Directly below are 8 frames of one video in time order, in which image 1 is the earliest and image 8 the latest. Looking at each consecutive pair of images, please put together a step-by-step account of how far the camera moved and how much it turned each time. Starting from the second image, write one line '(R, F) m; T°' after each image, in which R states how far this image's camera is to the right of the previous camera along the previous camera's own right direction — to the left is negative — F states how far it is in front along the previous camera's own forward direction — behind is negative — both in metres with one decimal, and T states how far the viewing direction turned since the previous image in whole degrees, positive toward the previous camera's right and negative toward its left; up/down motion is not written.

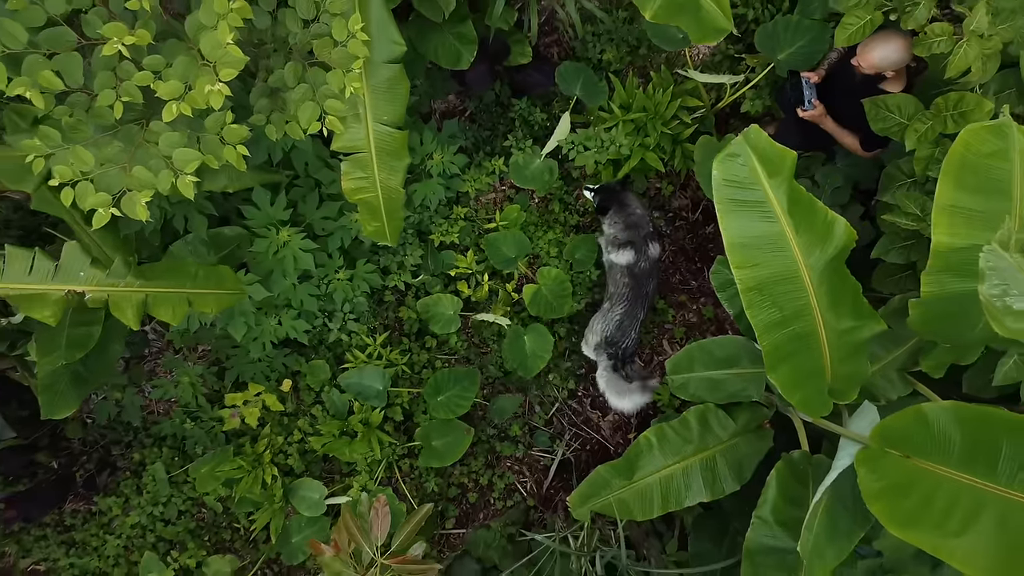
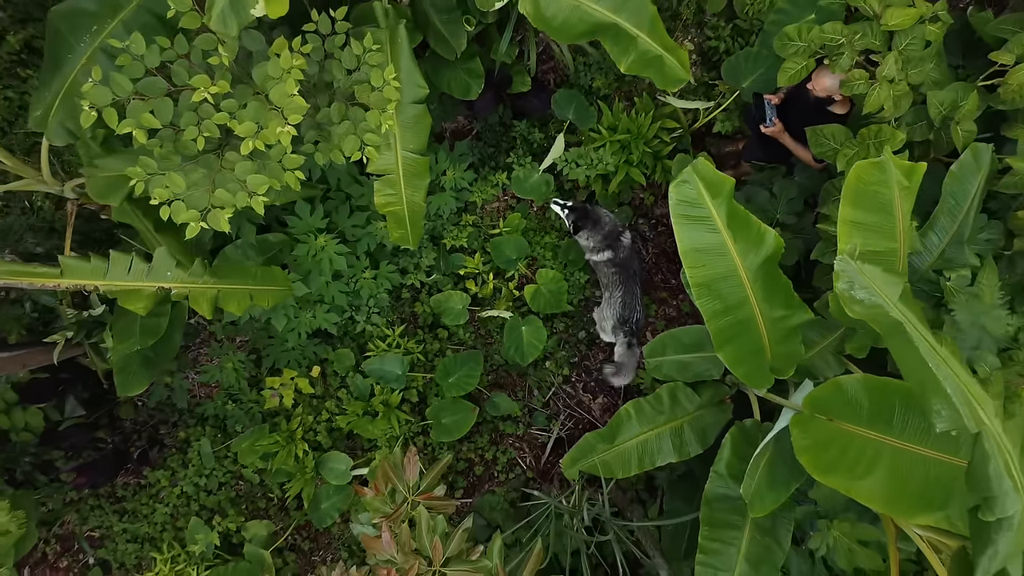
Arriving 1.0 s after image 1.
(0.0, -0.3) m; 0°
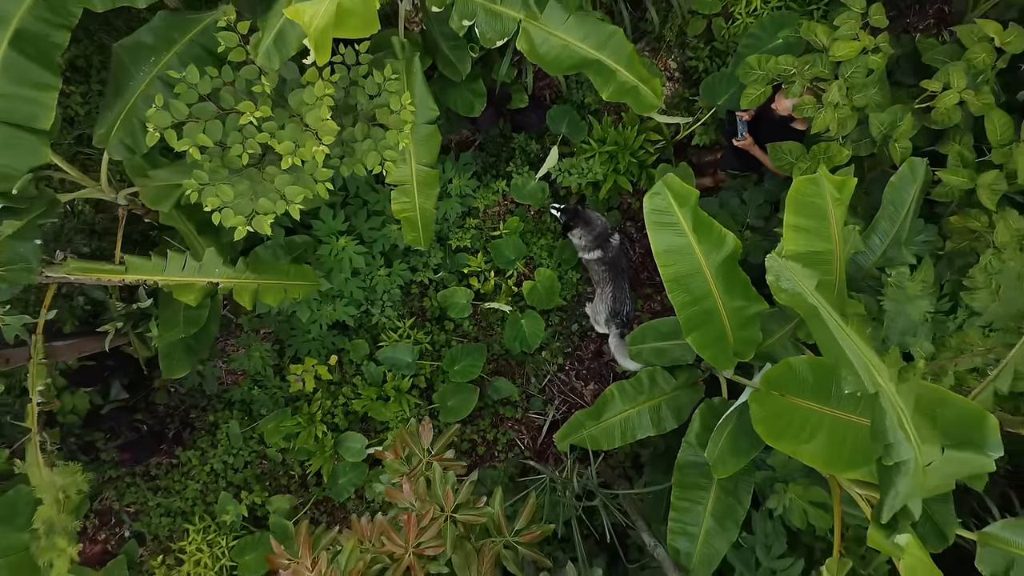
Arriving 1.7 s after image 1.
(0.0, -0.3) m; 0°
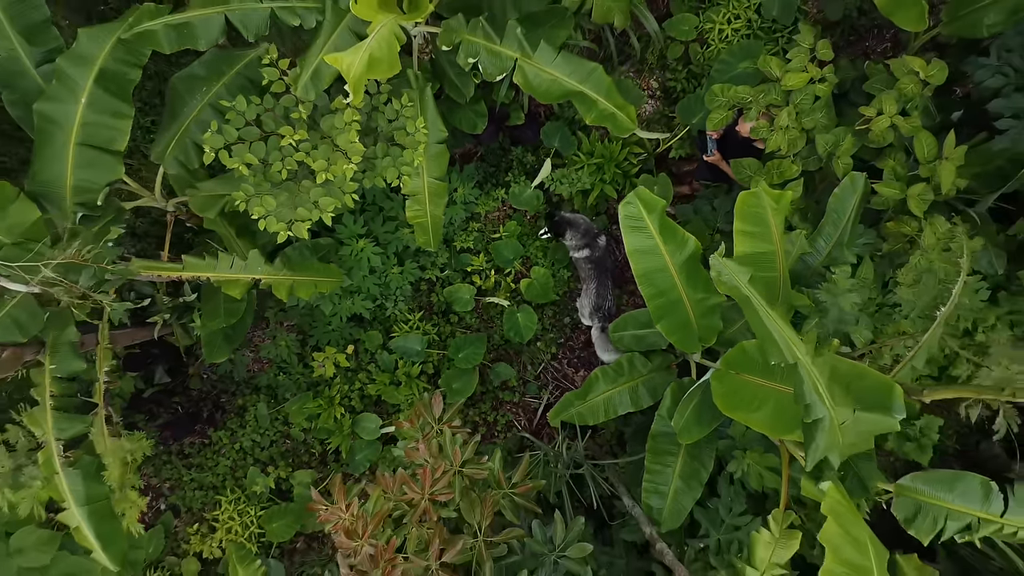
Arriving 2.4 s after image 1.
(0.0, -0.3) m; 0°
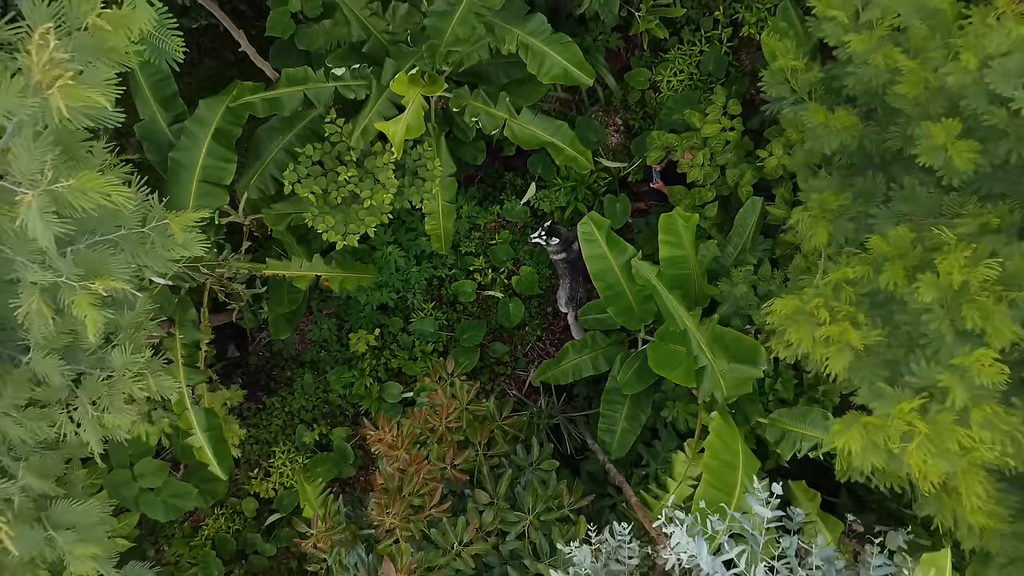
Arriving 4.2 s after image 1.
(0.0, -0.8) m; 0°
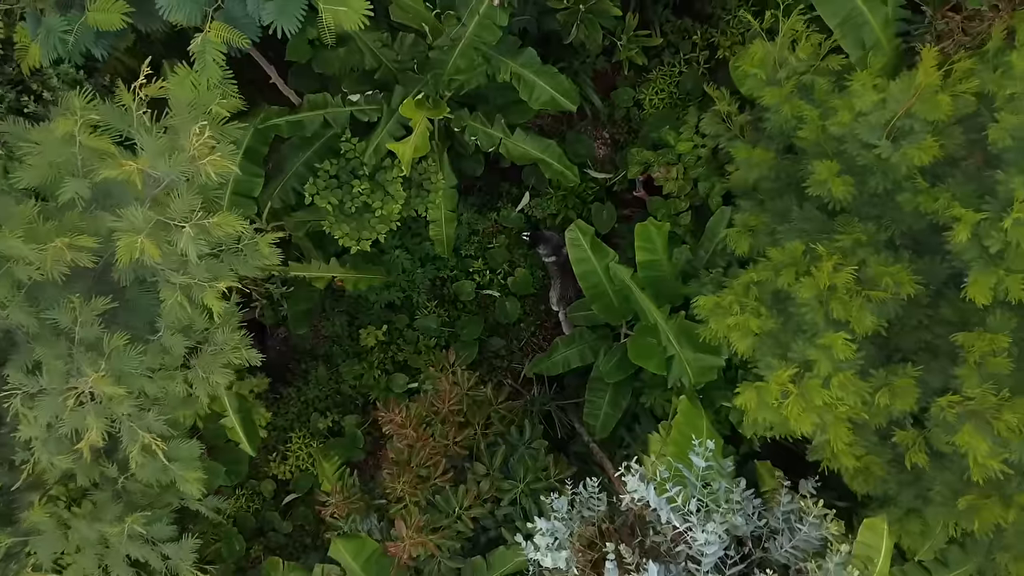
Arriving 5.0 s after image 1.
(0.0, -0.4) m; 0°
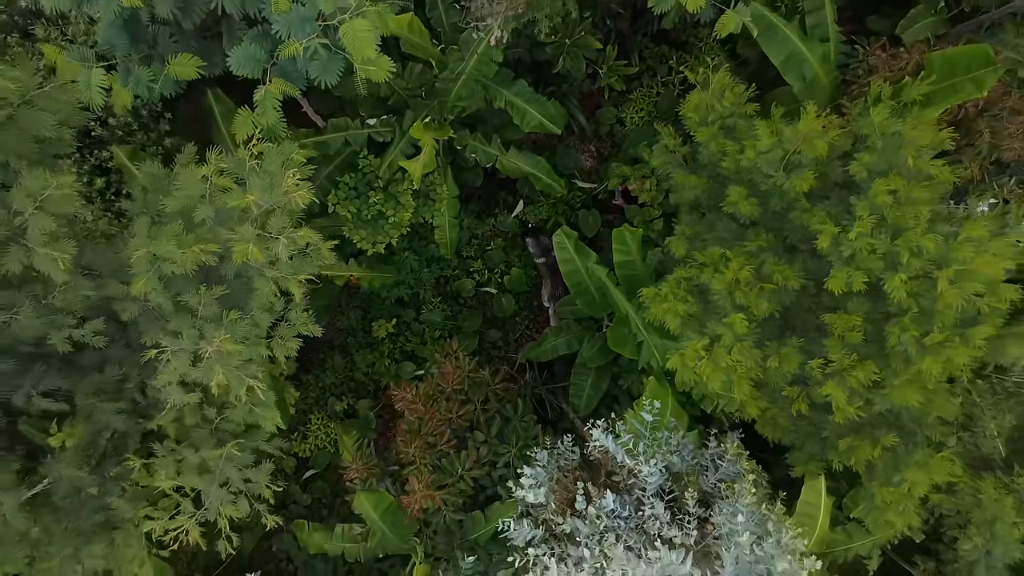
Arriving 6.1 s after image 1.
(0.0, -0.5) m; 0°
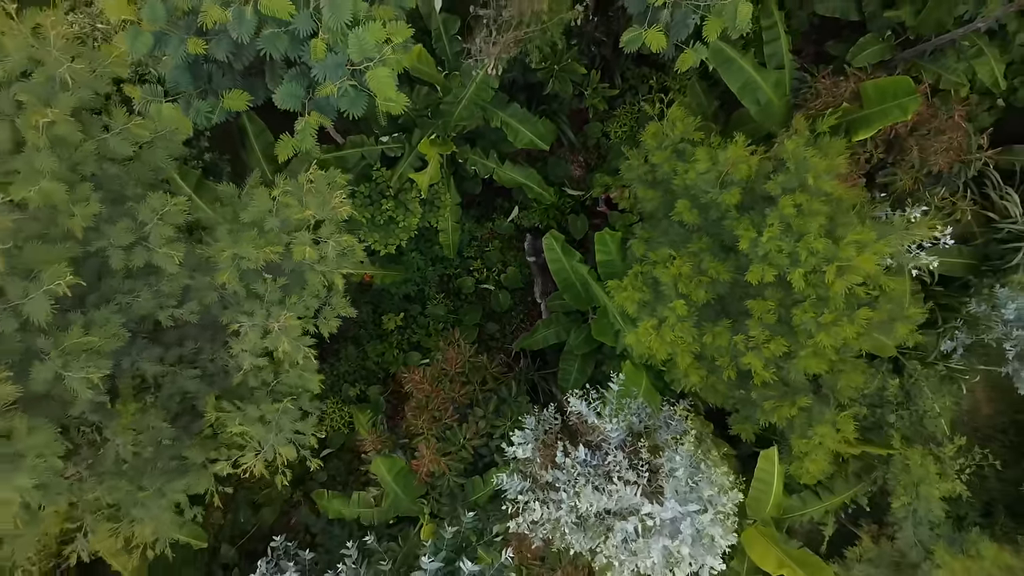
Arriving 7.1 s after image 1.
(0.0, -0.5) m; 0°
